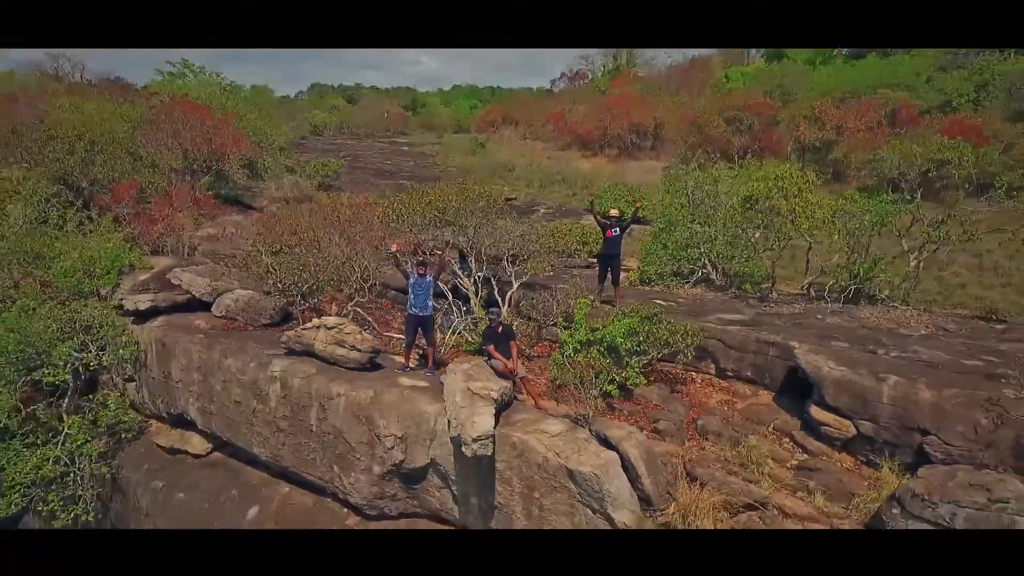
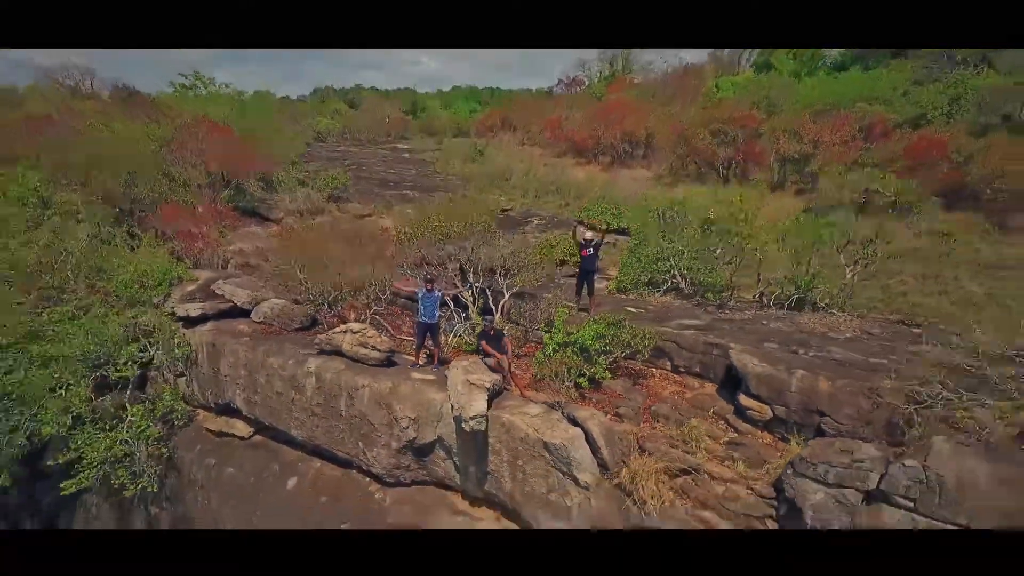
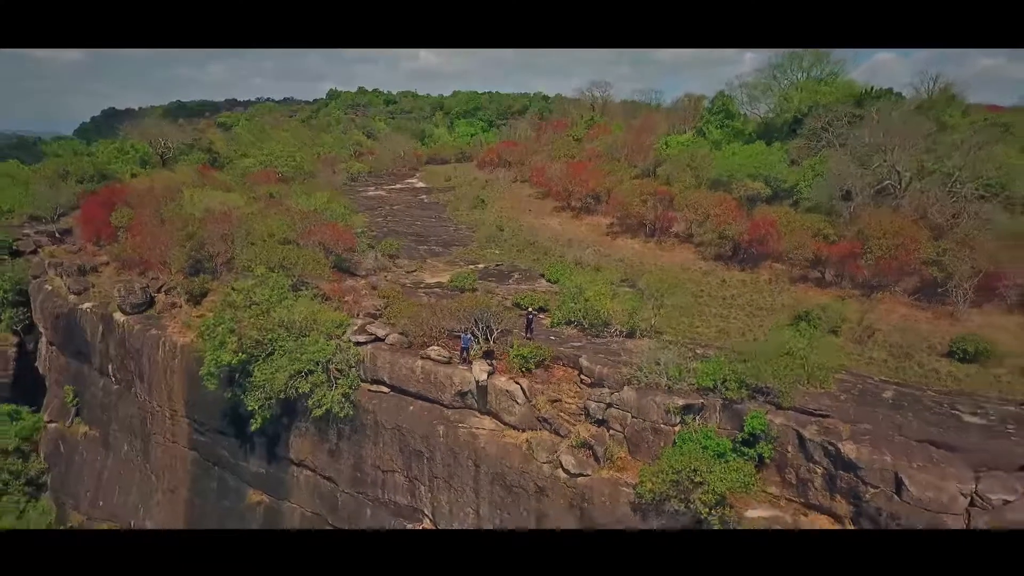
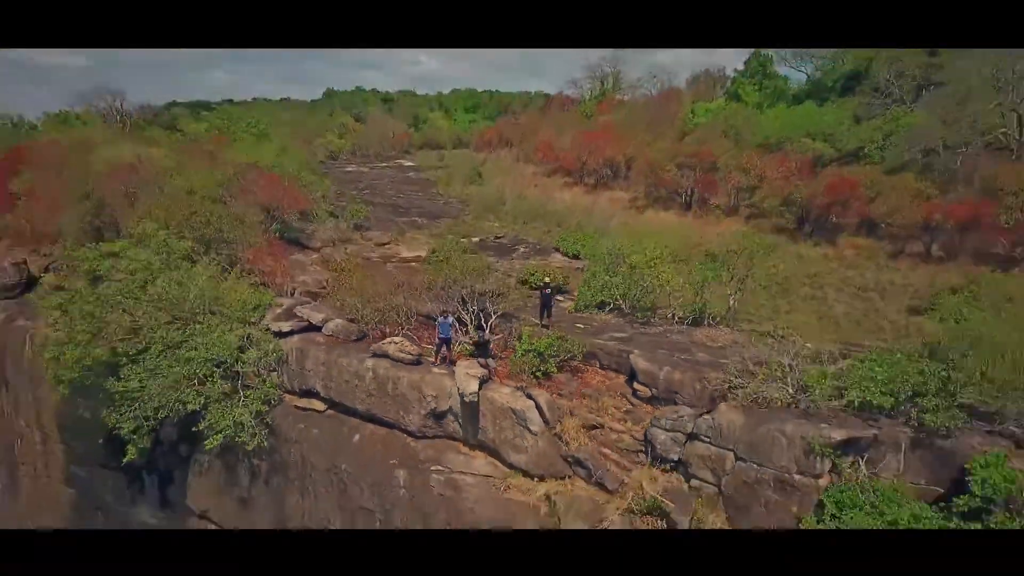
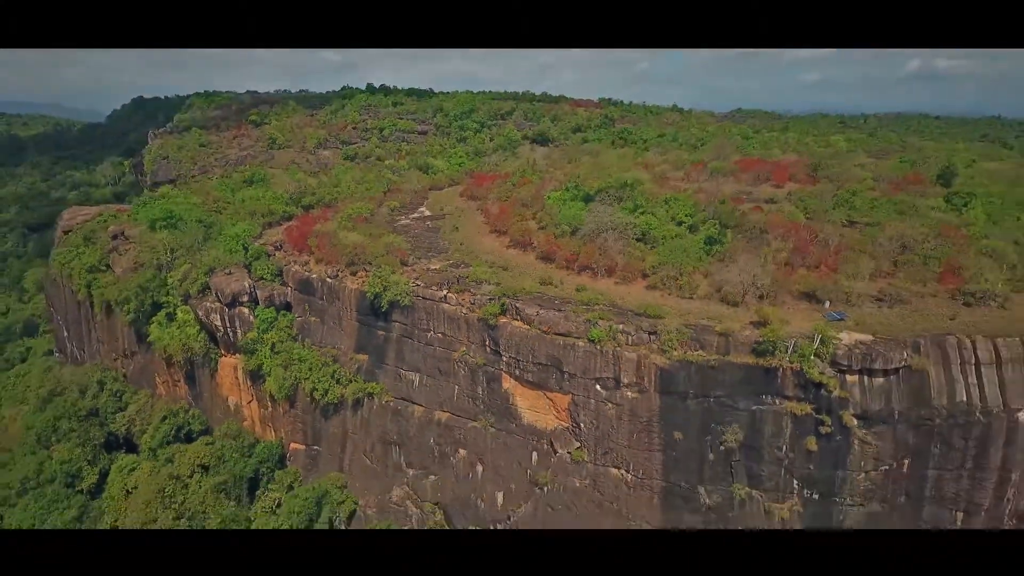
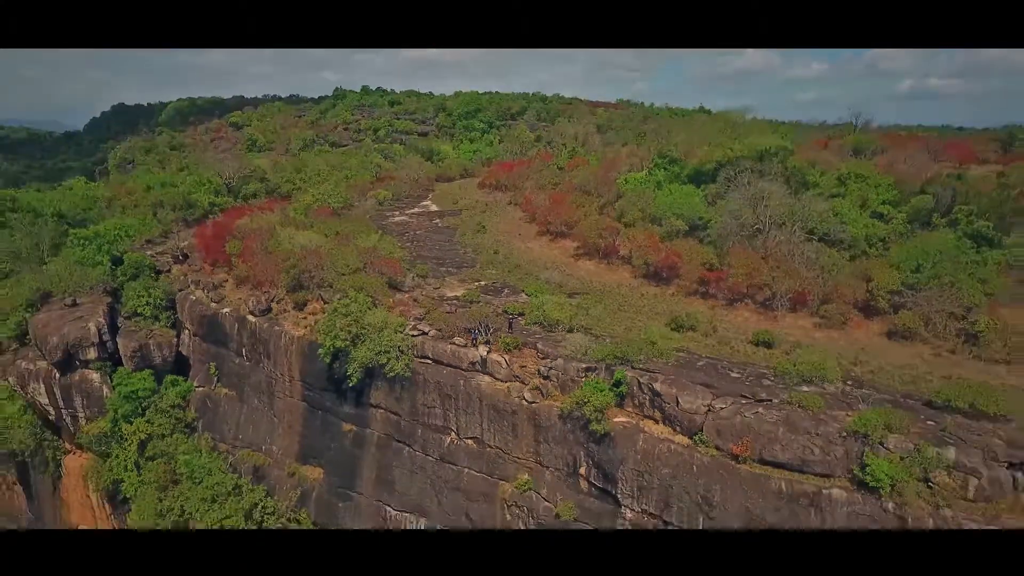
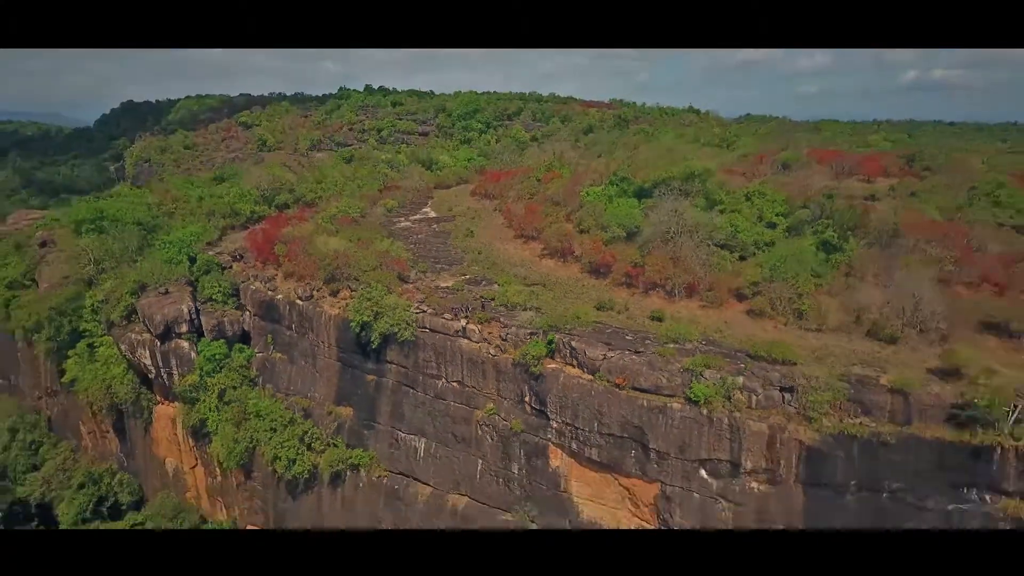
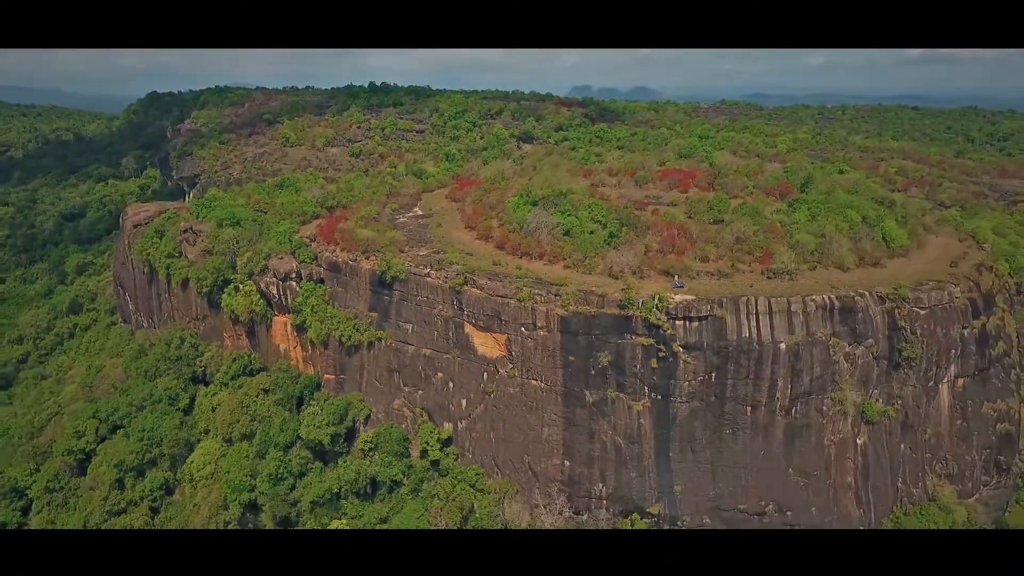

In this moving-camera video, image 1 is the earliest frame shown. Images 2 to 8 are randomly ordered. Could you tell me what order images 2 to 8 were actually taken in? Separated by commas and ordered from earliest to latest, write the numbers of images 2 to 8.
2, 4, 3, 6, 7, 5, 8
